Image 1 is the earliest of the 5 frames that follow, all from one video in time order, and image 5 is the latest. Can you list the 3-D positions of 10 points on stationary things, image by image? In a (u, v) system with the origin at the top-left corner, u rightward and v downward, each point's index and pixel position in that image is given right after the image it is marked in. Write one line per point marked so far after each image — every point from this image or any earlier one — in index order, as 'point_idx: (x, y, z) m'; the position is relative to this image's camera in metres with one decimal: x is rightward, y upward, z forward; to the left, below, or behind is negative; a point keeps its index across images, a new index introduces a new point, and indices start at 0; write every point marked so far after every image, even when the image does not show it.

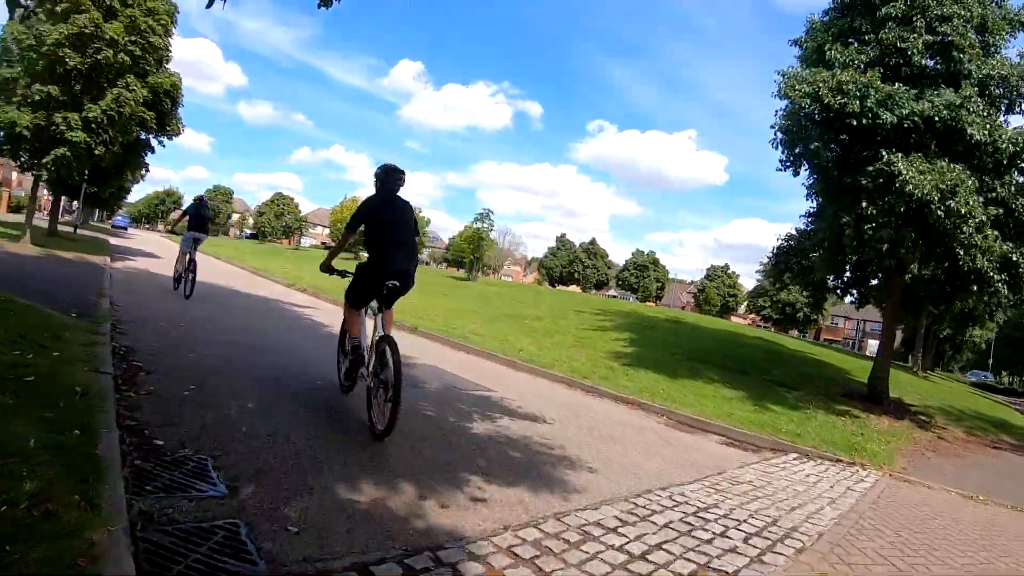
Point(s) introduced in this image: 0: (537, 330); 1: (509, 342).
0: (+0.4, -0.6, +14.7) m
1: (-0.1, -0.7, +12.4) m
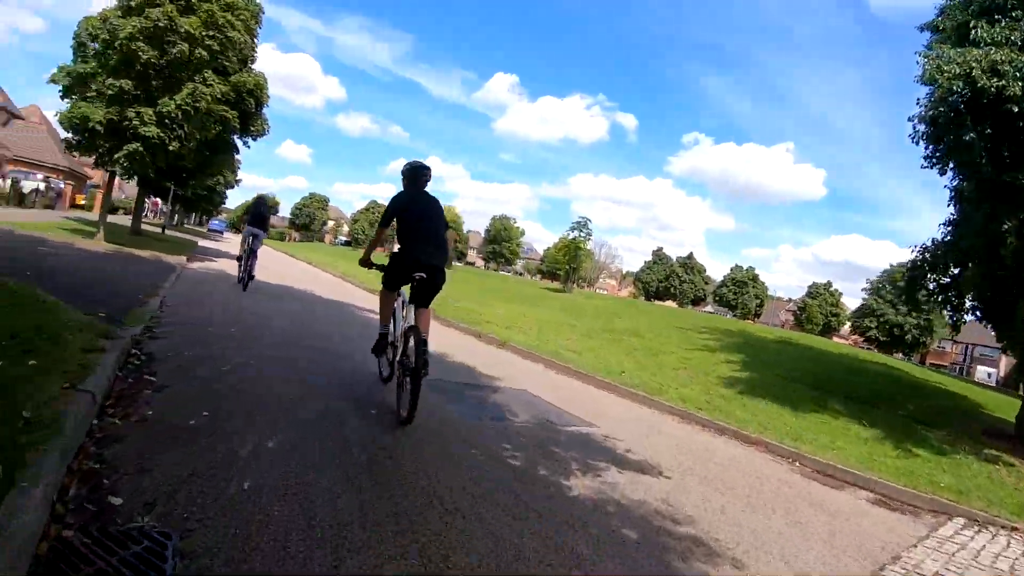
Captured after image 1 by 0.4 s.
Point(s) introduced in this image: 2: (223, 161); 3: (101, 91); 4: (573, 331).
0: (+1.7, -0.8, +13.3) m
1: (+1.0, -0.8, +11.1) m
2: (-4.9, +2.2, +17.1) m
3: (-5.1, +2.5, +12.4) m
4: (+0.8, -0.6, +13.5) m
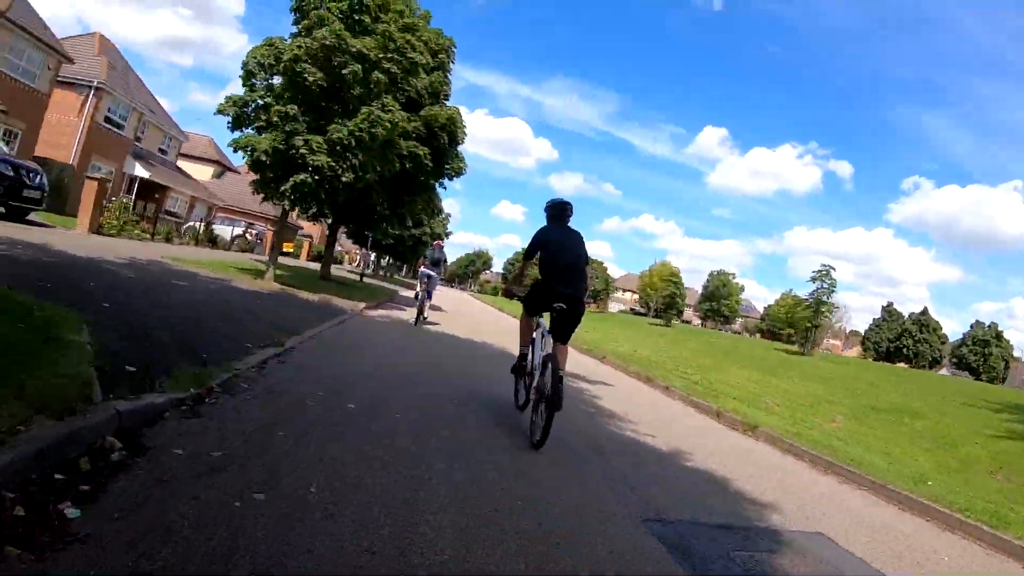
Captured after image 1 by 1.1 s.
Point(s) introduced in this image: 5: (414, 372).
0: (+4.2, -1.5, +10.1) m
1: (+3.0, -1.3, +8.0) m
2: (-1.4, +1.3, +15.3) m
3: (-2.6, +1.8, +10.8) m
4: (+3.4, -1.3, +10.4) m
5: (-0.6, -0.6, +6.3) m
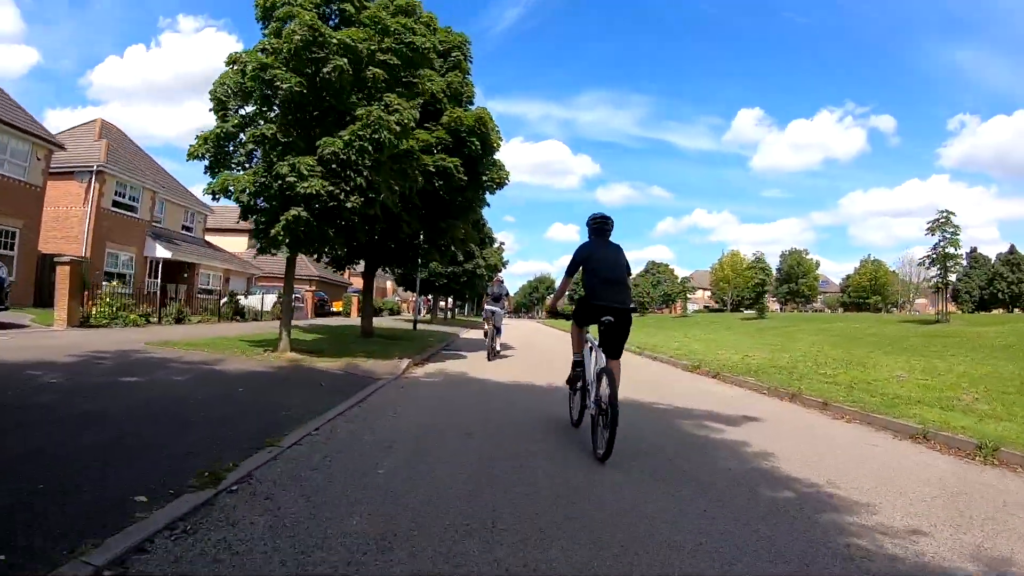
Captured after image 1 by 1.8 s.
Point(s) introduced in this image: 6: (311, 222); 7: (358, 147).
0: (+5.0, -0.8, +7.2) m
1: (+3.7, -0.9, +5.2) m
2: (-0.7, +0.8, +12.9) m
3: (-2.3, +1.2, +8.5) m
4: (+4.2, -0.8, +7.7) m
5: (-0.2, -0.7, +3.8) m
6: (-1.6, +0.5, +8.2) m
7: (-1.2, +1.2, +8.2) m
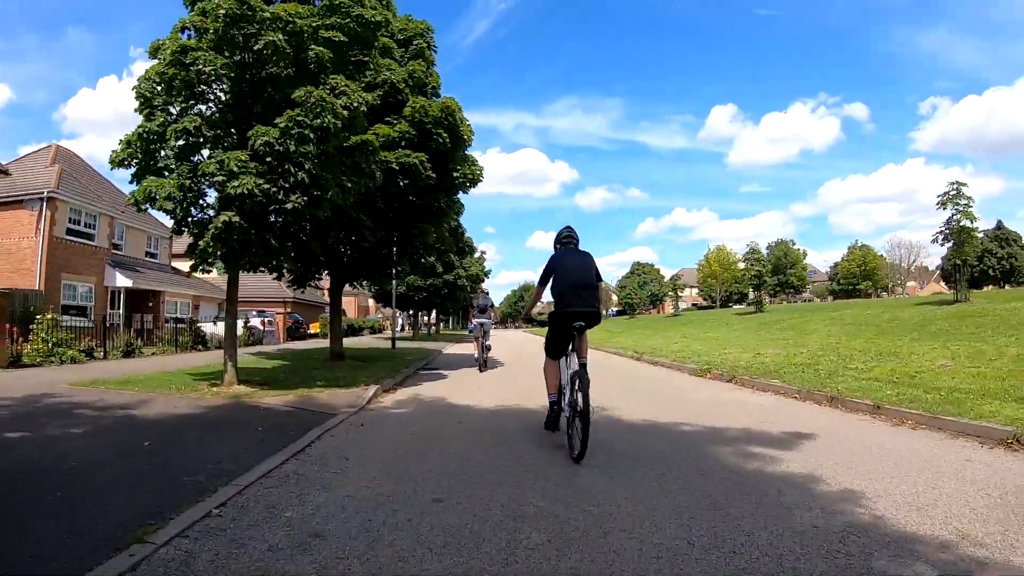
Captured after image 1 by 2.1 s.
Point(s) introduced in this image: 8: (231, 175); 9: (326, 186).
0: (+4.9, -0.6, +6.0) m
1: (+3.6, -0.7, +4.1) m
2: (-0.9, +0.7, +11.6) m
3: (-2.5, +1.0, +7.2) m
4: (+4.1, -0.6, +6.5) m
5: (-0.2, -0.7, +2.6) m
6: (-1.8, +0.4, +7.0) m
7: (-1.4, +1.0, +7.0) m
8: (-1.8, +0.7, +6.8) m
9: (-1.3, +0.7, +7.4) m
